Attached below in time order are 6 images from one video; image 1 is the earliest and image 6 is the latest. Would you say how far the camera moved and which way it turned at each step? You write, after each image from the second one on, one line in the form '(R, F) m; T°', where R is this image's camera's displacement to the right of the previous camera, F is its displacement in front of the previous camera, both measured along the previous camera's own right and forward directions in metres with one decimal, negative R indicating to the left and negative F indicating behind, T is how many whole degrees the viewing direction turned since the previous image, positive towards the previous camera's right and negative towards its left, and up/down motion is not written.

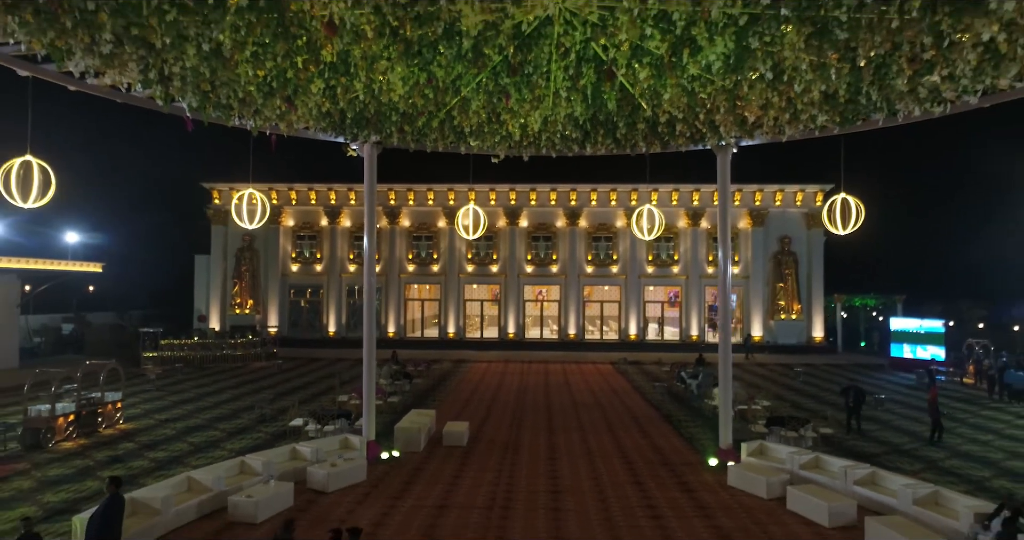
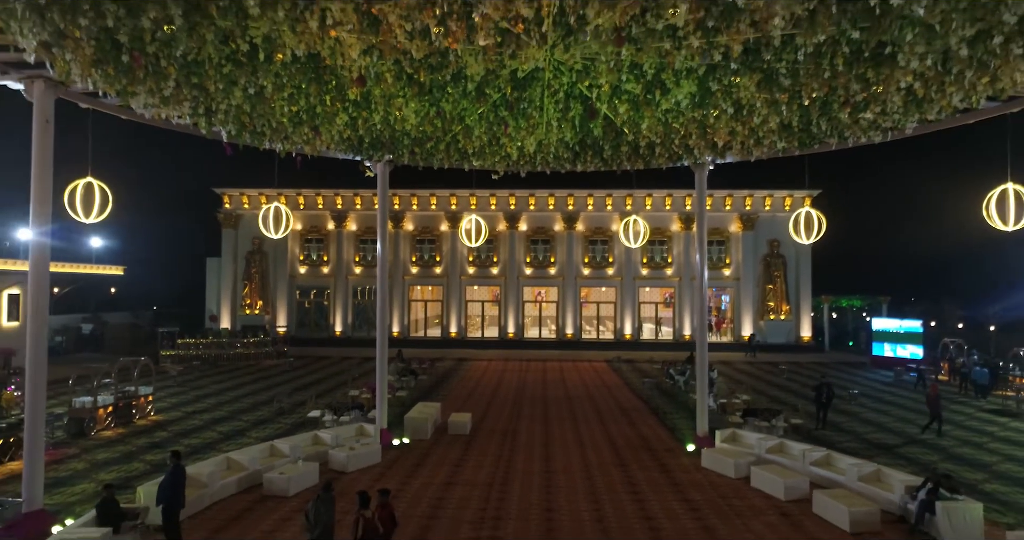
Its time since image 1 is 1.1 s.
(0.0, -1.0) m; 0°
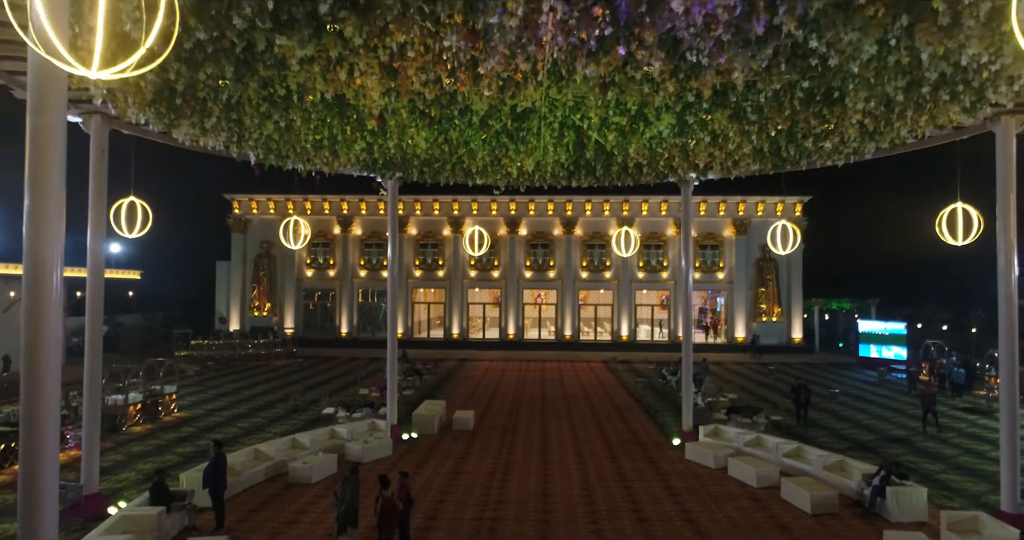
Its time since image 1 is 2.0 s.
(0.0, -0.9) m; 0°
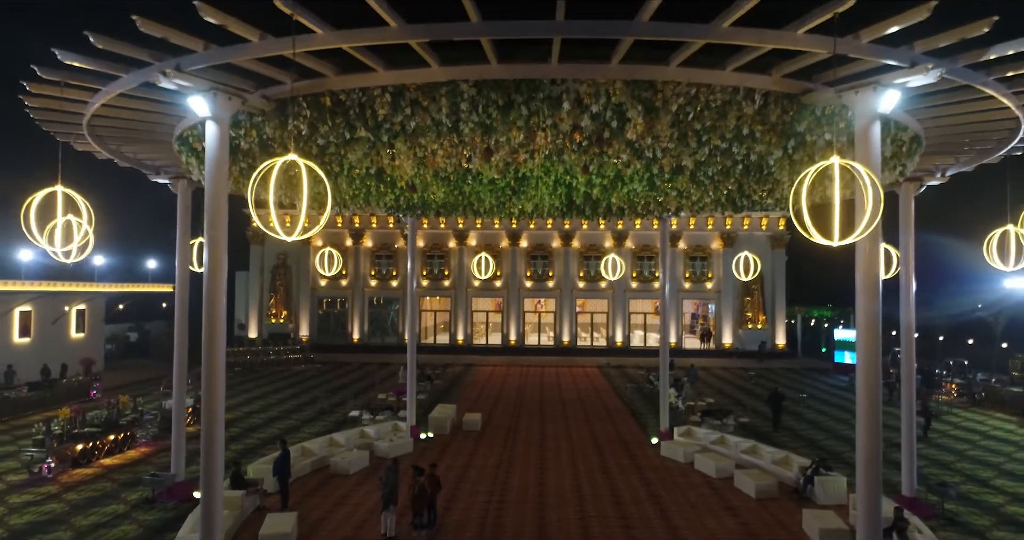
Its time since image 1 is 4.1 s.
(0.0, -1.9) m; 0°
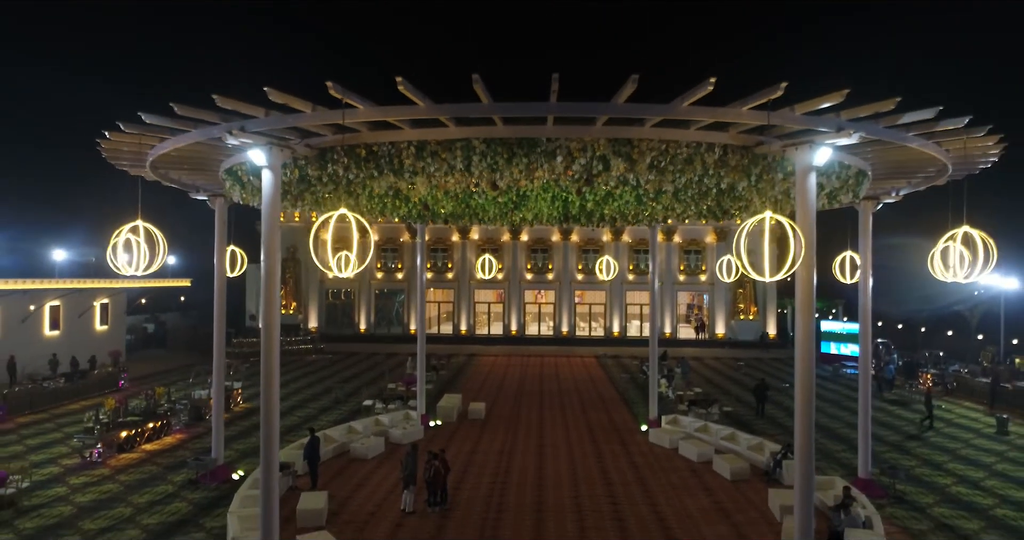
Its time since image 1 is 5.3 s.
(0.0, -1.1) m; 0°
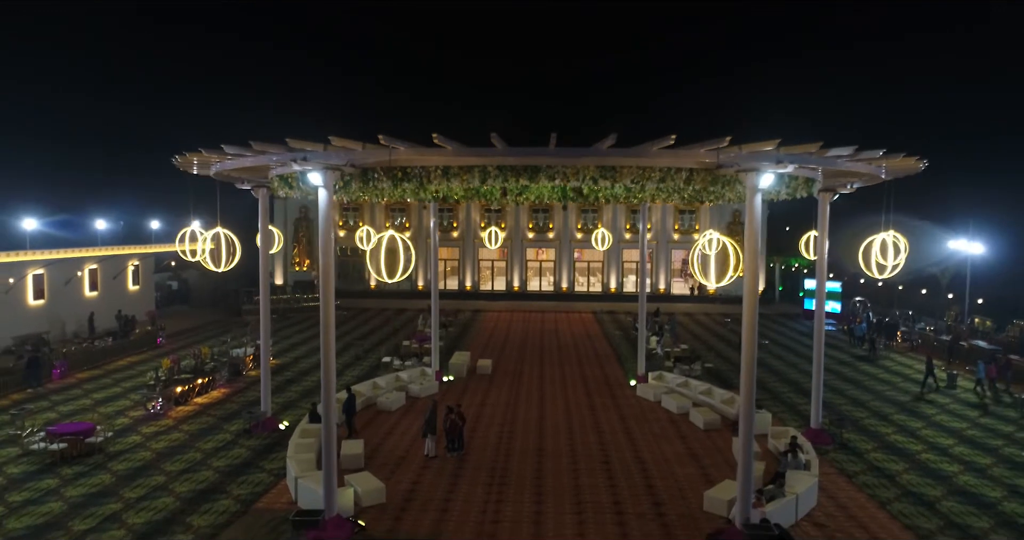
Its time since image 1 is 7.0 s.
(-0.1, -1.6) m; 0°
